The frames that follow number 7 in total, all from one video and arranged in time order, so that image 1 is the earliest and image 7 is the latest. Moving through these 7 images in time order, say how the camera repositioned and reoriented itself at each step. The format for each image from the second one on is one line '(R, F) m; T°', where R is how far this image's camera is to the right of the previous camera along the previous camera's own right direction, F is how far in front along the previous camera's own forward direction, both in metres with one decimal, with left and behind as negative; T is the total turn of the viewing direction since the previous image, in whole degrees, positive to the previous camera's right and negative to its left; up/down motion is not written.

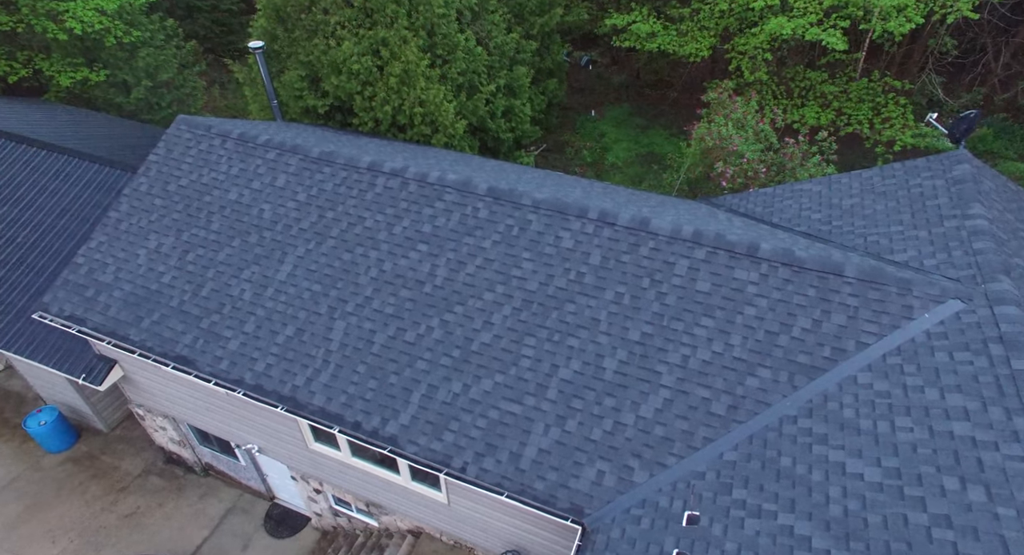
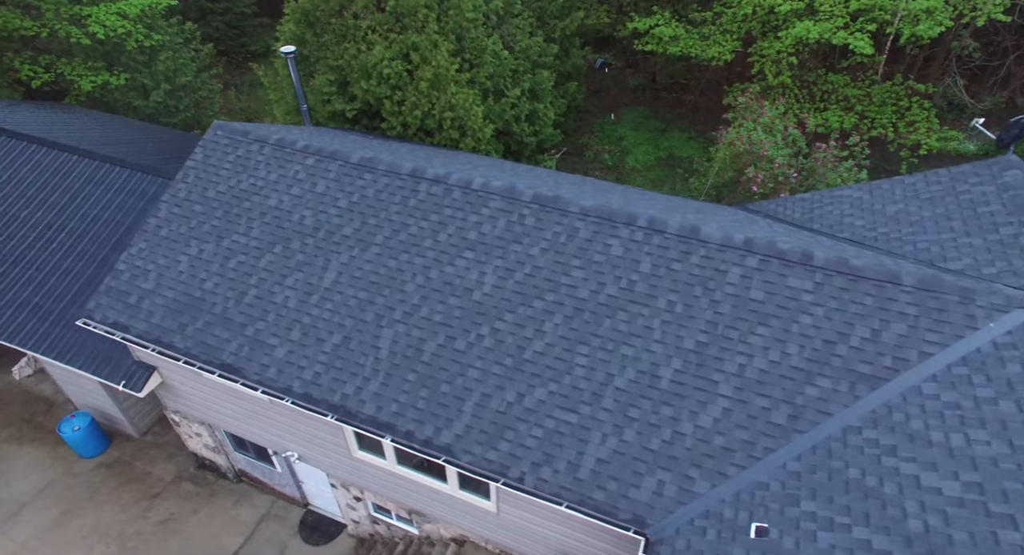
(-0.6, 0.0) m; 0°
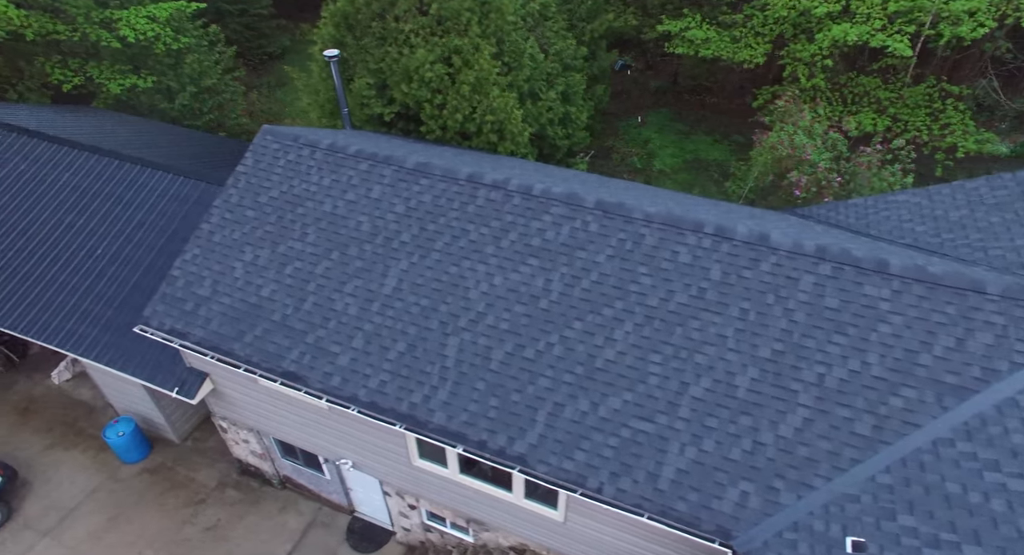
(-0.8, +0.1) m; 0°
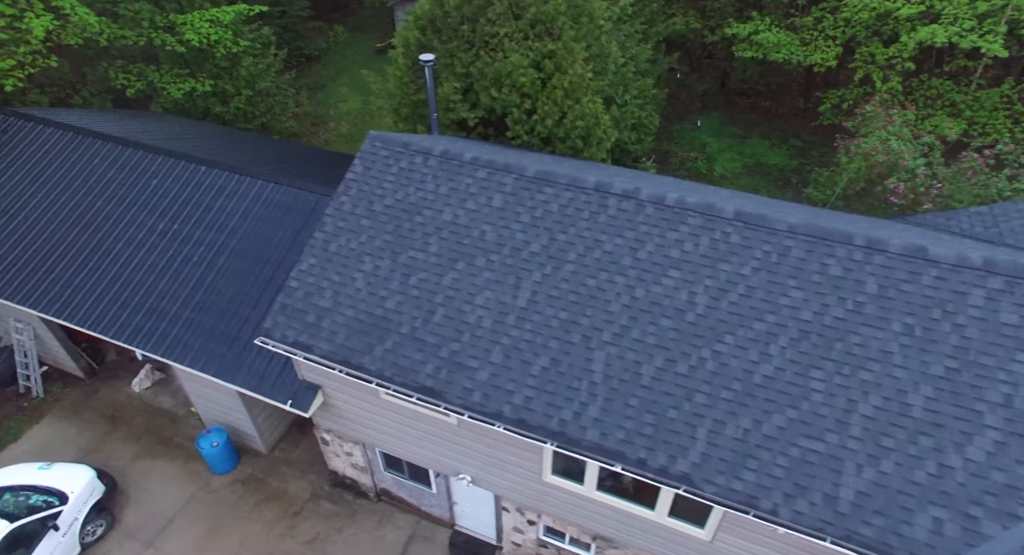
(-1.7, +0.2) m; 0°
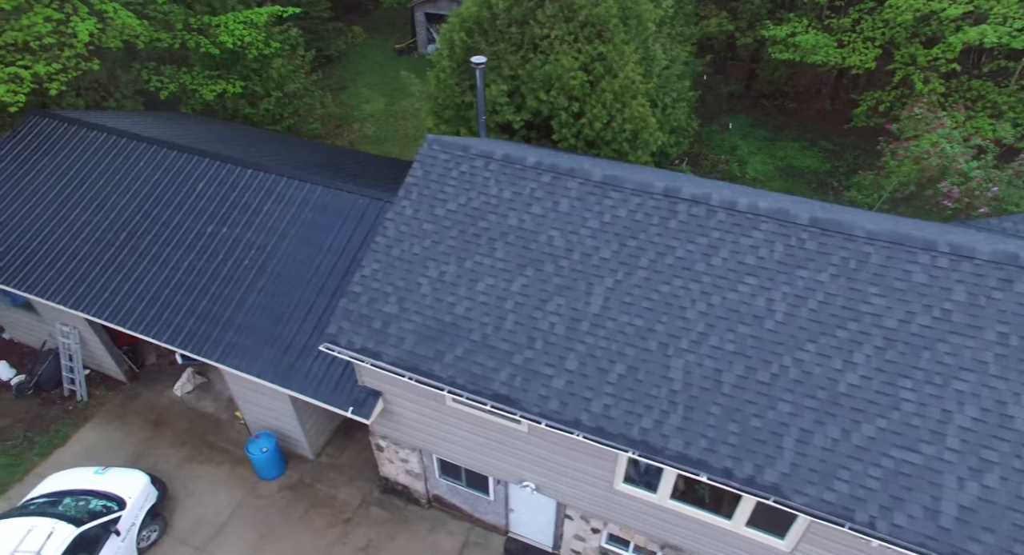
(-0.9, +0.1) m; 0°
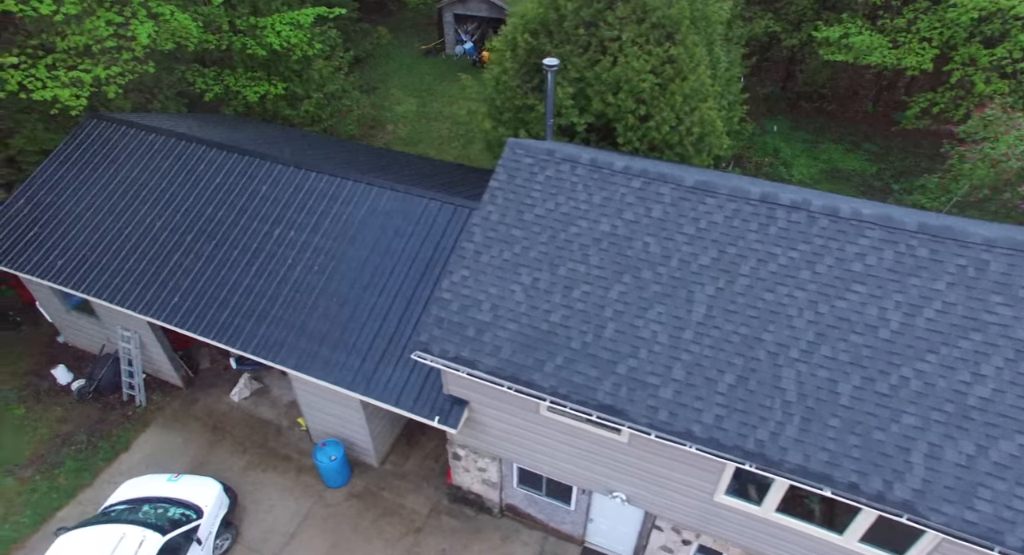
(-1.3, +0.2) m; 0°
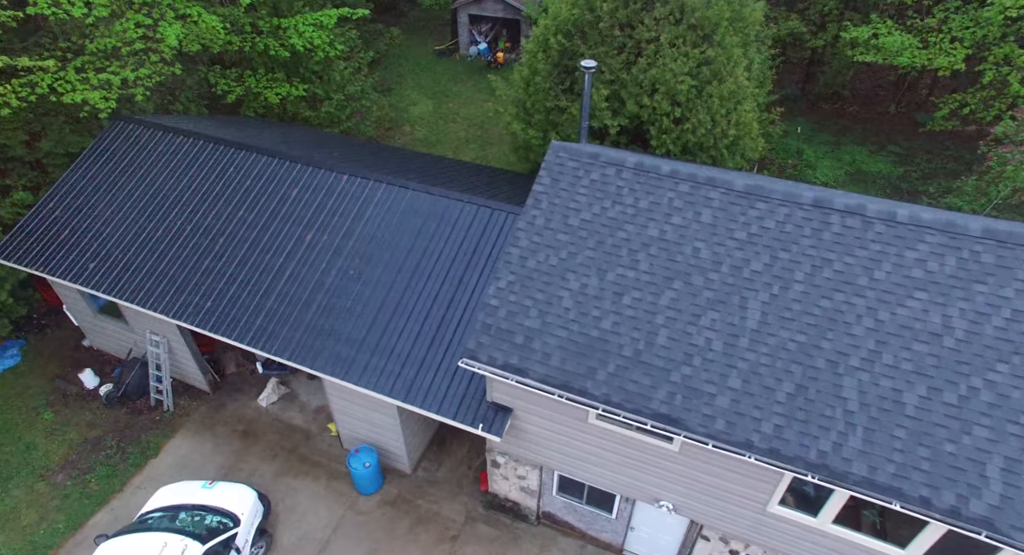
(-0.6, +0.2) m; 0°
